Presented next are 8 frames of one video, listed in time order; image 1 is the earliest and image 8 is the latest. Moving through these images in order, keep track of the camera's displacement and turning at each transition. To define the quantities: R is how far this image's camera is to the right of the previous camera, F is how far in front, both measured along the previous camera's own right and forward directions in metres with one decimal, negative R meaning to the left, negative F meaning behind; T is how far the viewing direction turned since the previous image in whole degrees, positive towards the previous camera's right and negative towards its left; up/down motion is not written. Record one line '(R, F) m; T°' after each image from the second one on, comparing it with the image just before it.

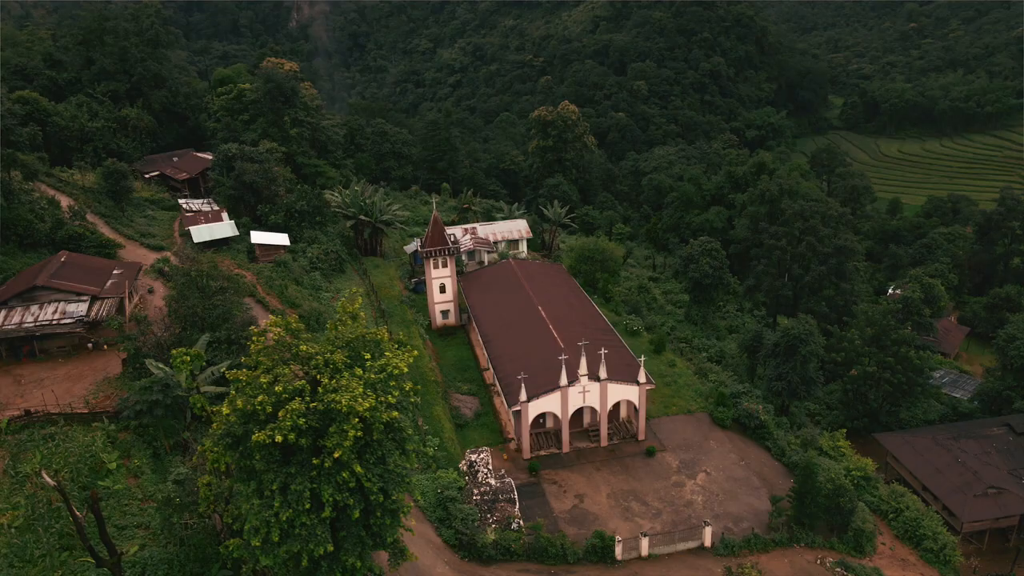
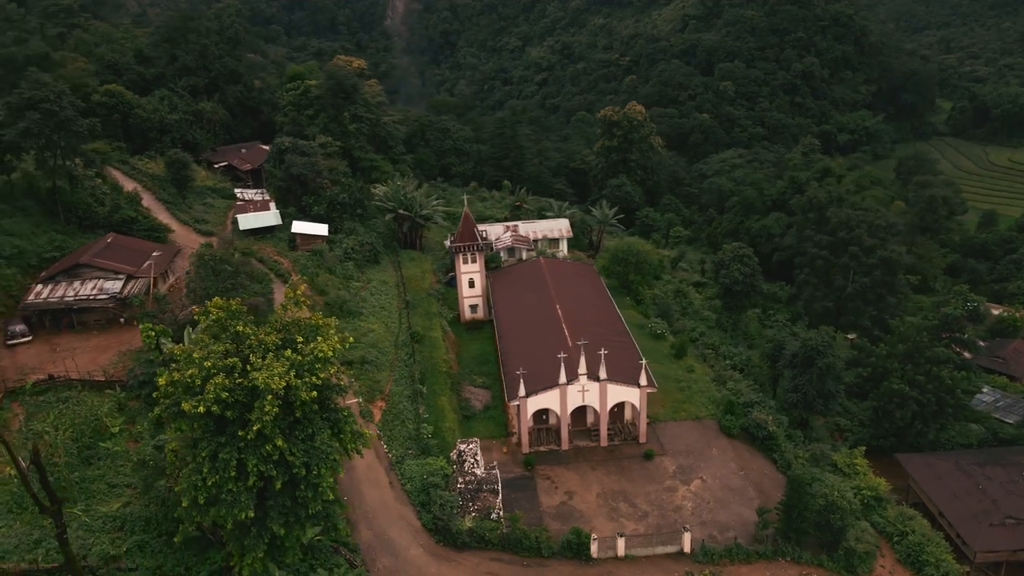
(+2.8, -0.3) m; -7°
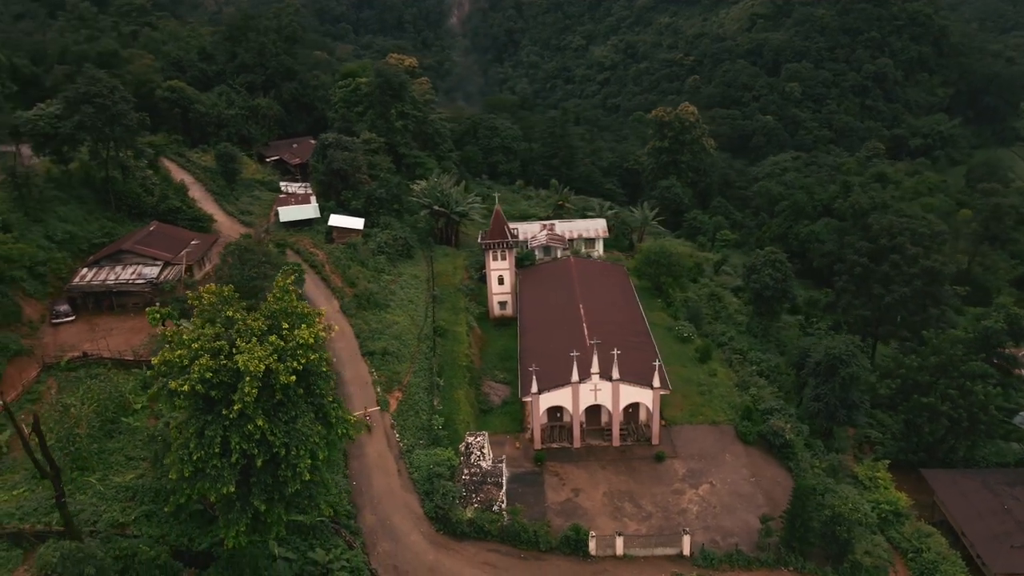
(+1.5, -0.3) m; -5°
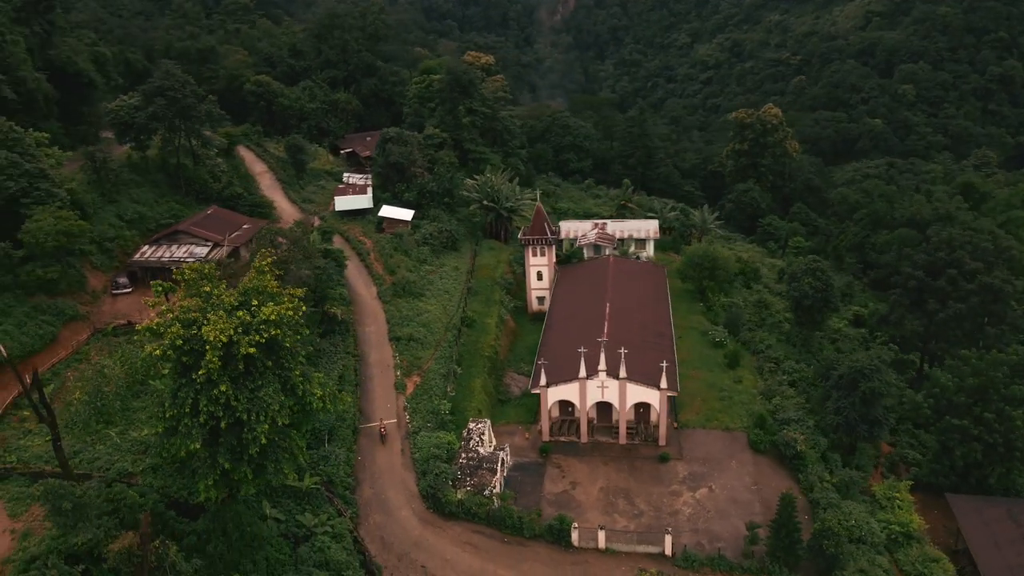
(+2.9, -0.6) m; -8°
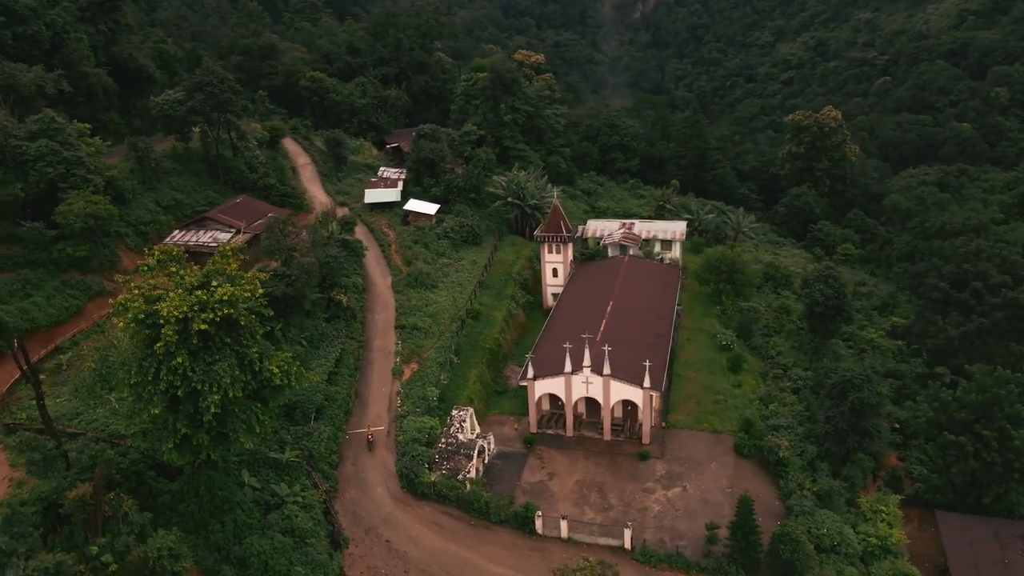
(+3.0, -0.7) m; -6°
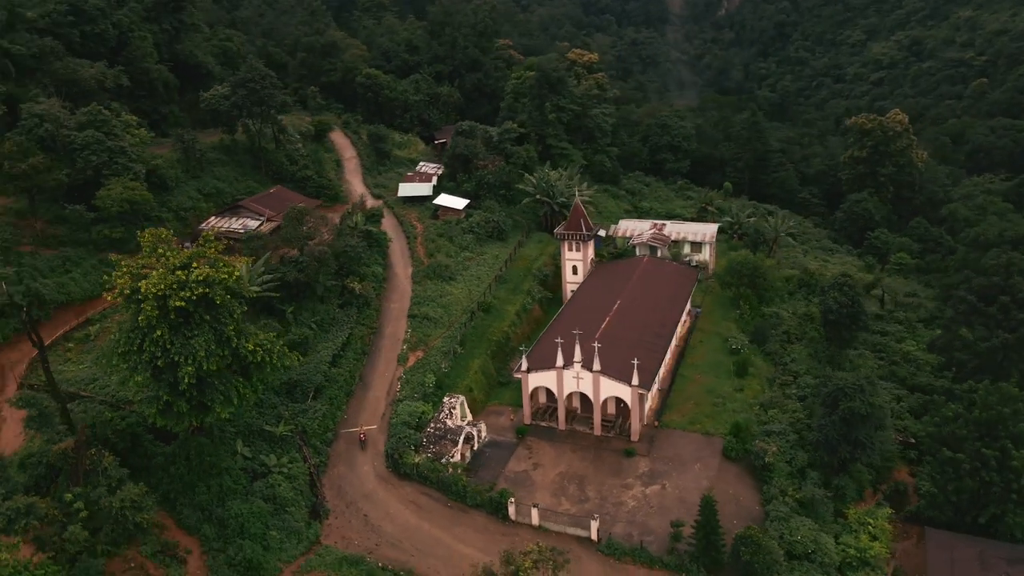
(+2.9, -0.7) m; -6°
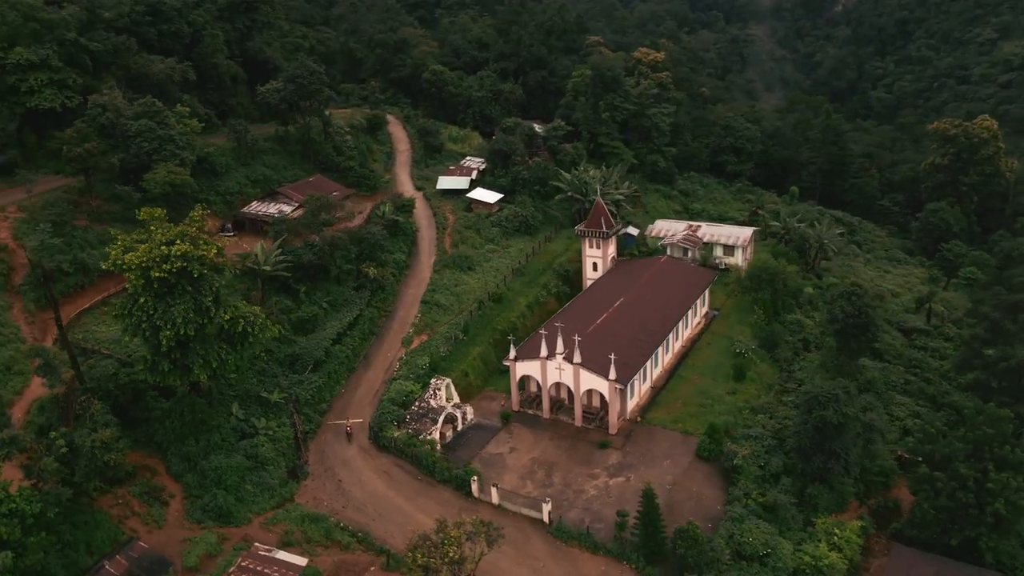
(+4.2, -1.0) m; -8°
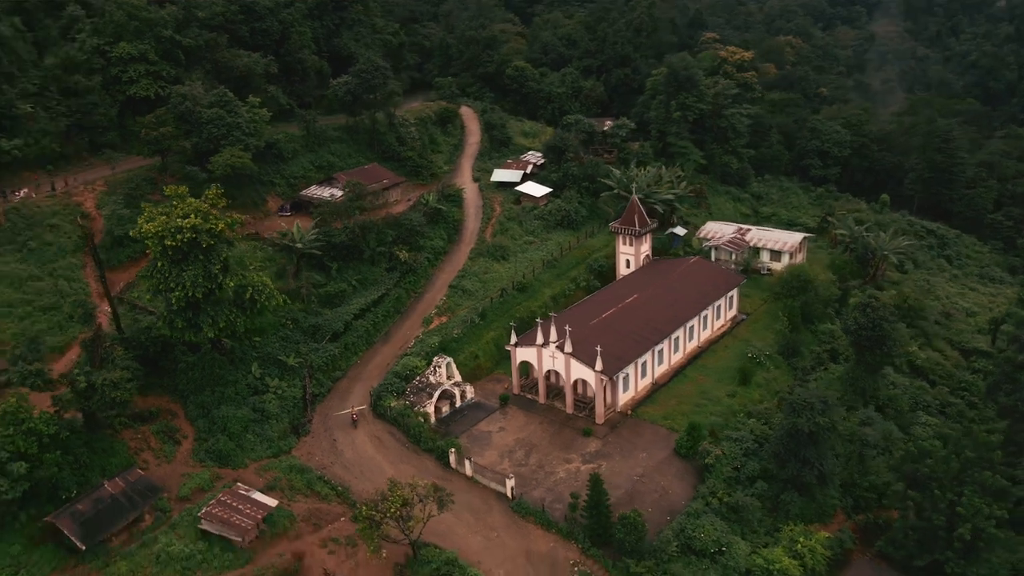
(+4.8, -1.1) m; -9°
